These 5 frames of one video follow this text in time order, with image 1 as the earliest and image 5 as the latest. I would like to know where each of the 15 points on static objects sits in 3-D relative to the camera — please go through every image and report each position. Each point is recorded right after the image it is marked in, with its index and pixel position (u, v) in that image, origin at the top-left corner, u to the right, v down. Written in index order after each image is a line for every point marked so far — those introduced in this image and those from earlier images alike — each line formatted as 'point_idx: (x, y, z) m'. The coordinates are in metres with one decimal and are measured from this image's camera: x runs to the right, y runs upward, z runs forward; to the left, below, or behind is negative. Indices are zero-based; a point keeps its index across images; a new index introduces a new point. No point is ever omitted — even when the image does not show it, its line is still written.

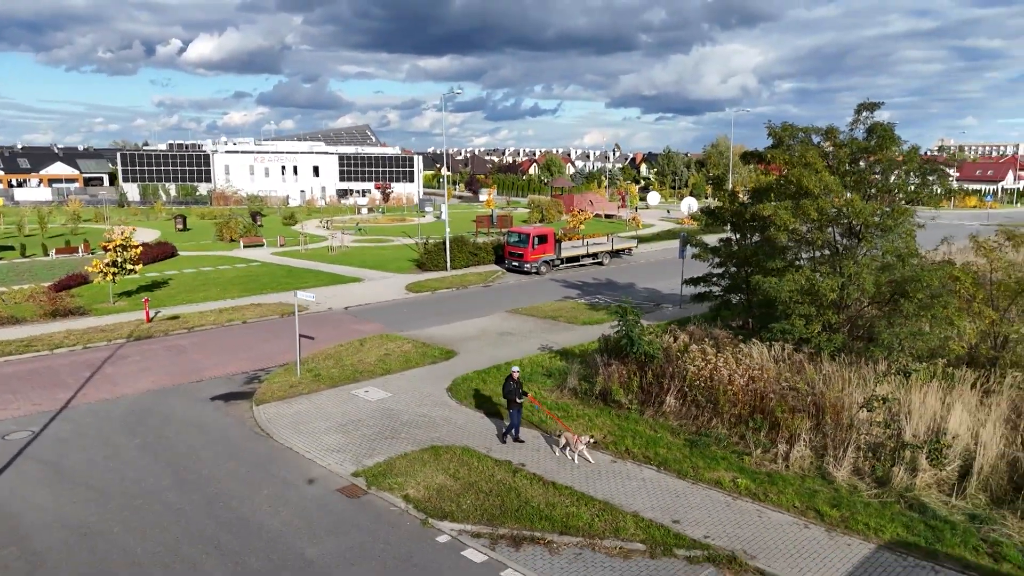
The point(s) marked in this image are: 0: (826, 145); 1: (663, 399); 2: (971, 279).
0: (+6.2, +2.8, +14.5) m
1: (+2.5, -1.9, +12.5) m
2: (+7.9, +0.2, +12.8) m
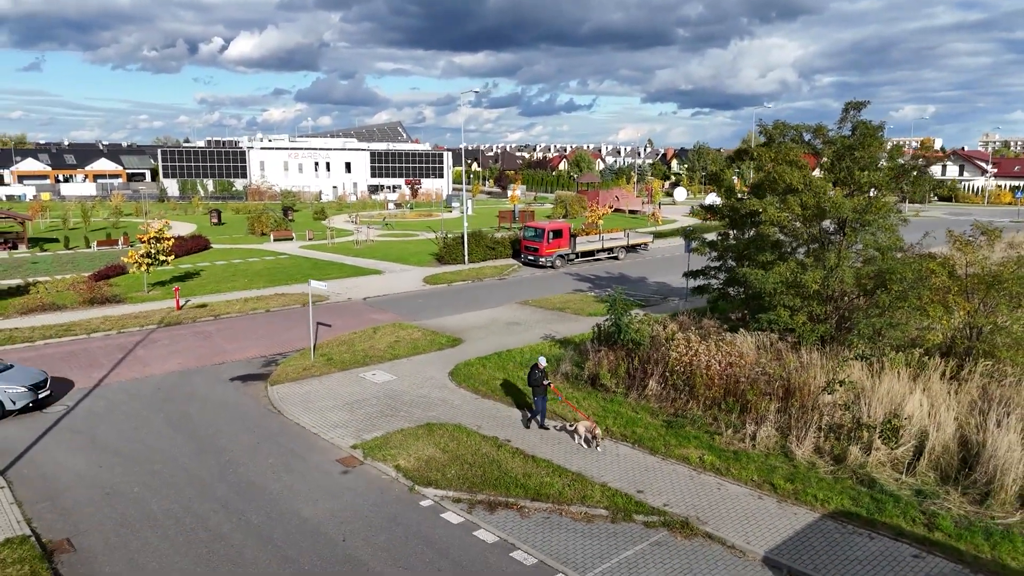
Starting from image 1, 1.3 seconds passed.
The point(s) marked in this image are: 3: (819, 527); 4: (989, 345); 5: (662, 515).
0: (+6.2, +3.0, +15.1) m
1: (+2.4, -1.7, +13.3) m
2: (+7.8, +0.3, +13.3) m
3: (+3.6, -2.8, +8.6) m
4: (+8.3, -1.0, +12.9) m
5: (+1.8, -2.8, +9.1) m
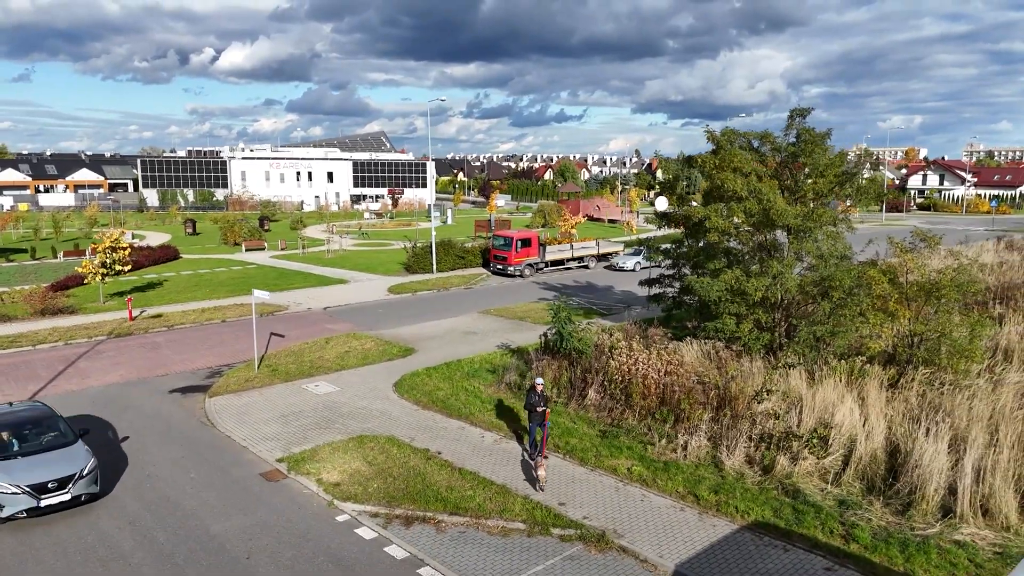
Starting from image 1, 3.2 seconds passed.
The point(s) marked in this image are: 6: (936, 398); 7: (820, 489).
0: (+5.1, +2.8, +15.0) m
1: (+1.3, -1.8, +13.1) m
2: (+6.7, +0.2, +13.2) m
3: (+2.6, -2.9, +8.4) m
4: (+7.2, -1.1, +12.7) m
5: (+0.8, -2.9, +8.9) m
6: (+6.4, -1.7, +11.2) m
7: (+4.0, -2.6, +9.5) m
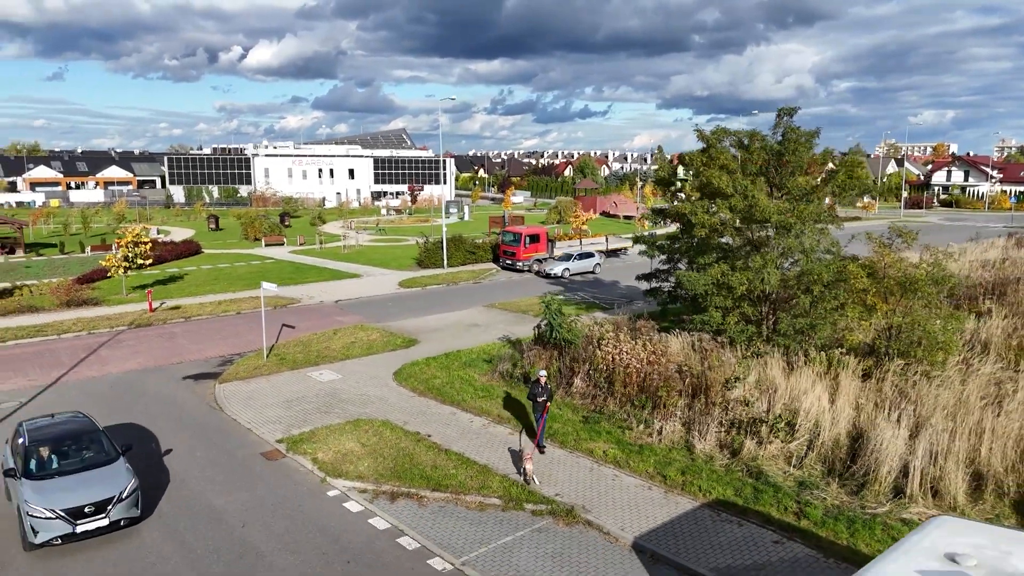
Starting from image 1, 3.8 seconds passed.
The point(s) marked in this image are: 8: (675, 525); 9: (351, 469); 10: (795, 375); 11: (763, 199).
0: (+5.0, +2.9, +15.4) m
1: (+1.1, -1.7, +13.6) m
2: (+6.5, +0.3, +13.6) m
3: (+2.2, -2.8, +9.0) m
4: (+7.0, -1.0, +13.1) m
5: (+0.5, -2.8, +9.5) m
6: (+6.2, -1.6, +11.6) m
7: (+3.7, -2.5, +10.0) m
8: (+1.9, -2.8, +8.8) m
9: (-2.4, -2.7, +10.8) m
10: (+4.7, -1.4, +12.2) m
11: (+4.9, +1.7, +14.2) m
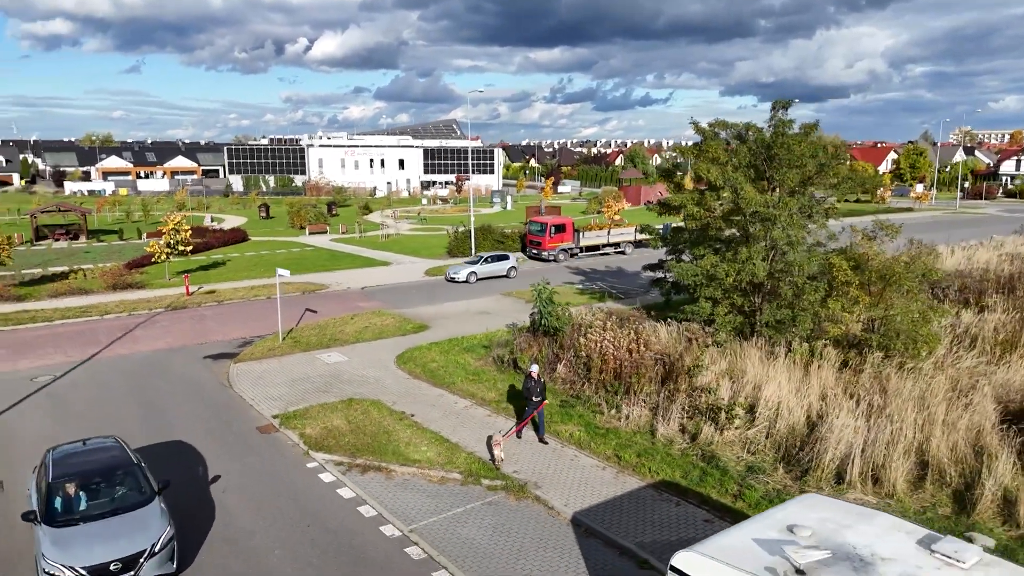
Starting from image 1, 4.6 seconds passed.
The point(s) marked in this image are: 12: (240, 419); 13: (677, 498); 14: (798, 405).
0: (+4.9, +3.1, +15.5) m
1: (+0.9, -1.5, +14.1) m
2: (+6.3, +0.4, +13.6) m
3: (+1.6, -2.6, +9.4) m
4: (+6.7, -0.9, +13.2) m
5: (-0.1, -2.6, +10.1) m
6: (+5.8, -1.5, +11.8) m
7: (+3.2, -2.4, +10.4) m
8: (+1.3, -2.7, +9.2) m
9: (-2.8, -2.4, +11.6) m
10: (+4.4, -1.3, +12.5) m
11: (+4.7, +1.9, +14.4) m
12: (-4.8, -2.3, +13.1) m
13: (+2.1, -2.6, +9.2) m
14: (+4.3, -1.7, +10.9) m
